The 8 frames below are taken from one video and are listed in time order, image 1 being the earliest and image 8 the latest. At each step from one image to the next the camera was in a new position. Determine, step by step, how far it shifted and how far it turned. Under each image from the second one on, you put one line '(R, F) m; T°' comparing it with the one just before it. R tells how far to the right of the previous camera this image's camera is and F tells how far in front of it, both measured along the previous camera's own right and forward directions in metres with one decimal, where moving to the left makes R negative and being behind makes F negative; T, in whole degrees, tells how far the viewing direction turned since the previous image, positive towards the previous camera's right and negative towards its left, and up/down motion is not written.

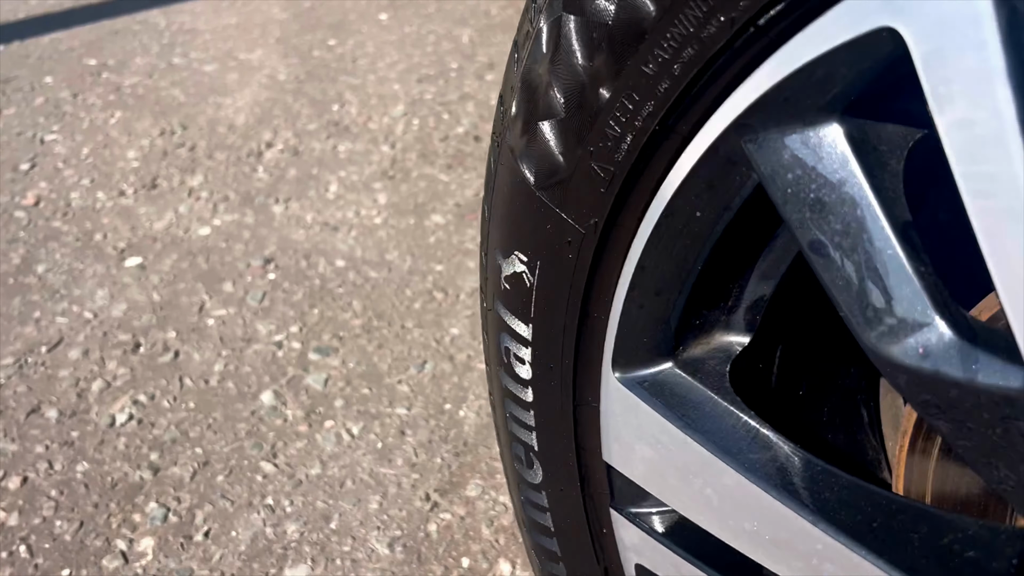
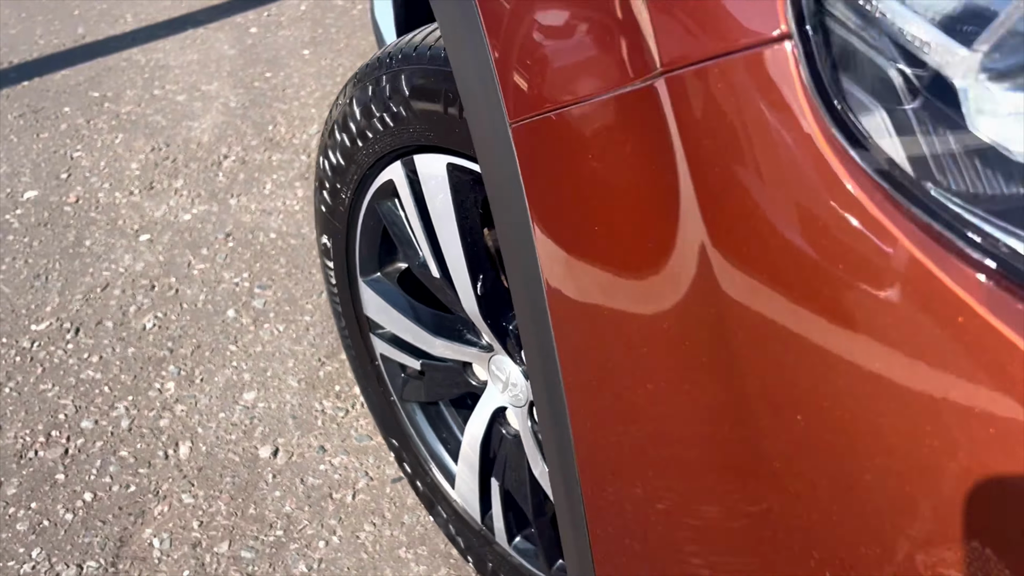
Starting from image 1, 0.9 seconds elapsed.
(+0.2, -0.7) m; +3°
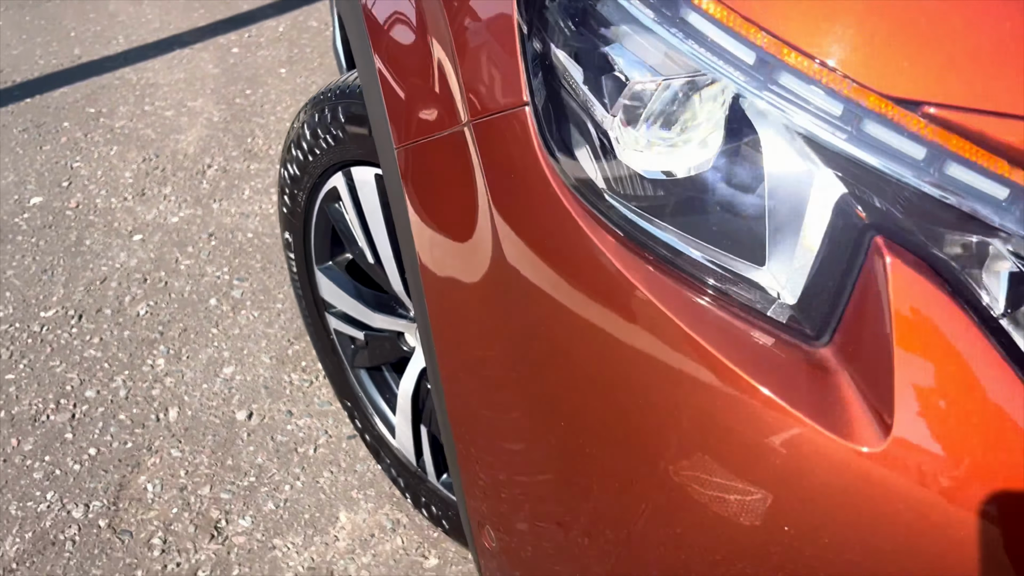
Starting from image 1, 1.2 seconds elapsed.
(+0.1, -0.3) m; +1°
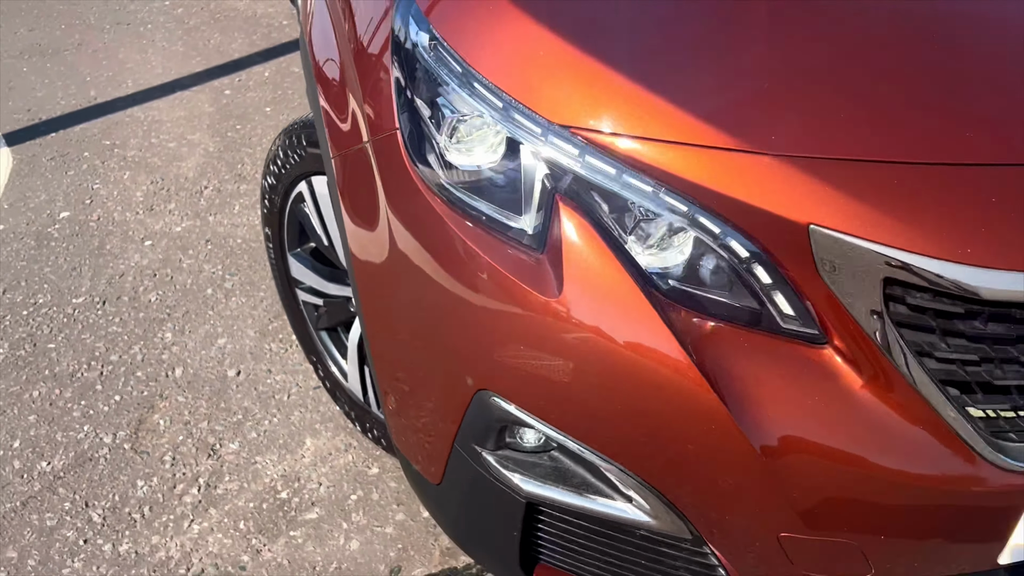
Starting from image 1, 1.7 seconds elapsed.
(+0.1, -0.5) m; +1°
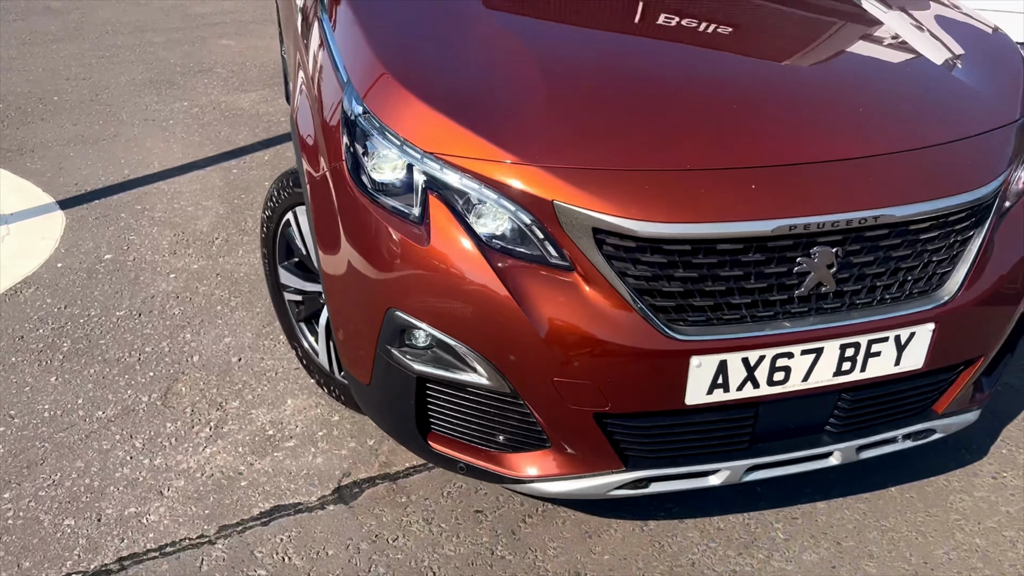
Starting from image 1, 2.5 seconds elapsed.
(+0.2, -0.8) m; +1°
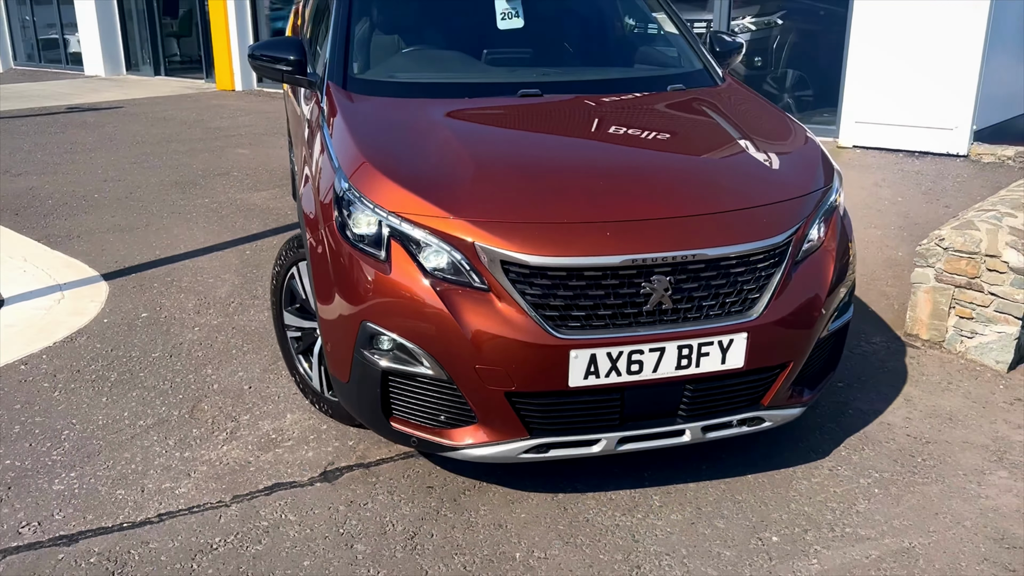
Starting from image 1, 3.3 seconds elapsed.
(+0.2, -0.8) m; 0°
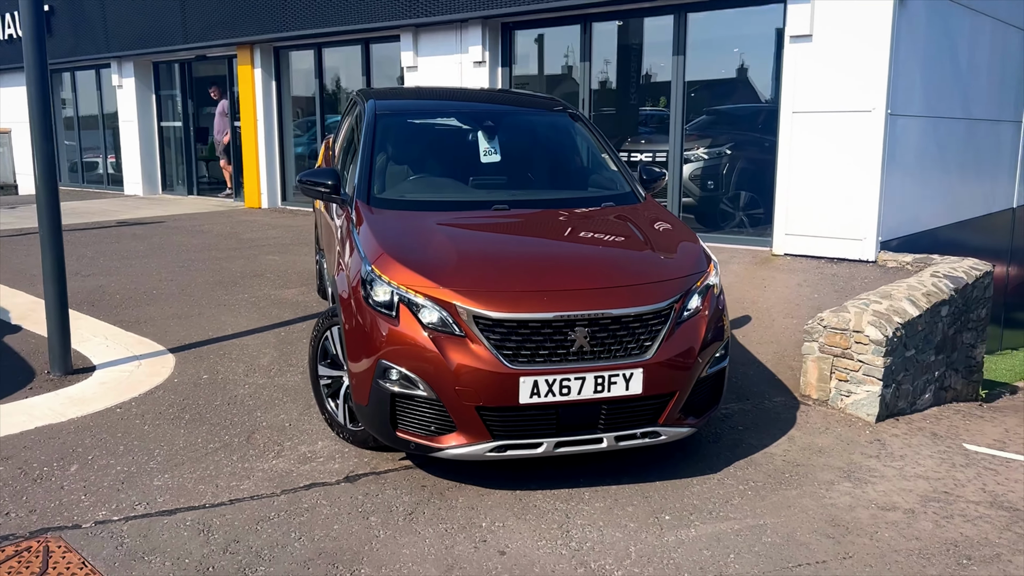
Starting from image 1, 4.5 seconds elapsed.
(+0.2, -1.3) m; 0°
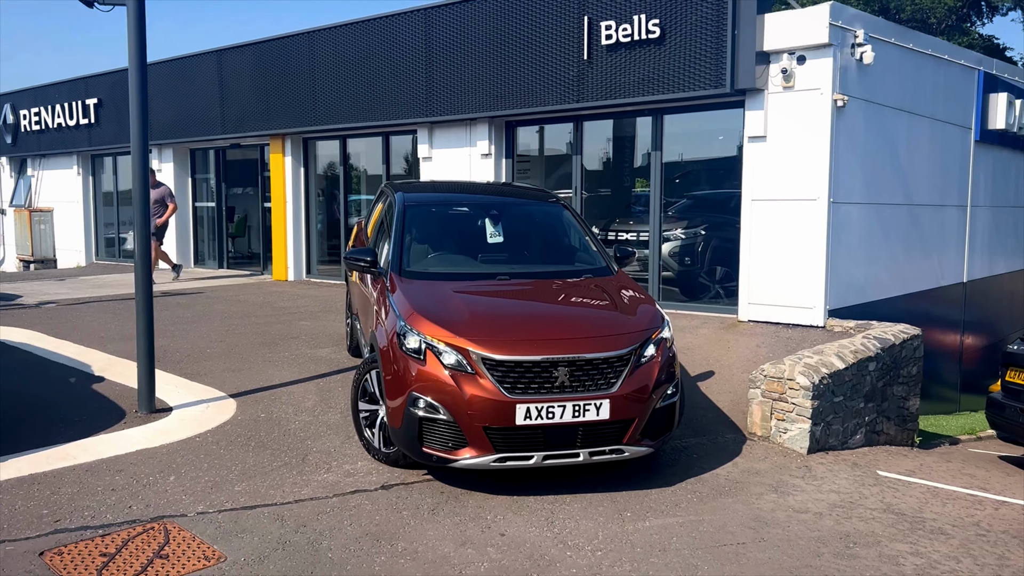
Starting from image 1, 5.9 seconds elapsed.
(0.0, -1.3) m; 0°
